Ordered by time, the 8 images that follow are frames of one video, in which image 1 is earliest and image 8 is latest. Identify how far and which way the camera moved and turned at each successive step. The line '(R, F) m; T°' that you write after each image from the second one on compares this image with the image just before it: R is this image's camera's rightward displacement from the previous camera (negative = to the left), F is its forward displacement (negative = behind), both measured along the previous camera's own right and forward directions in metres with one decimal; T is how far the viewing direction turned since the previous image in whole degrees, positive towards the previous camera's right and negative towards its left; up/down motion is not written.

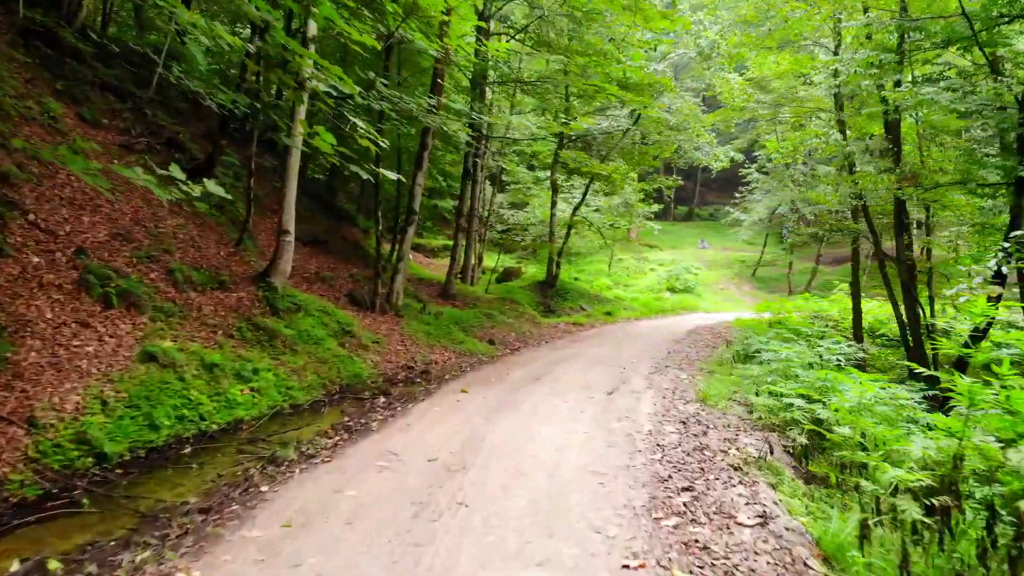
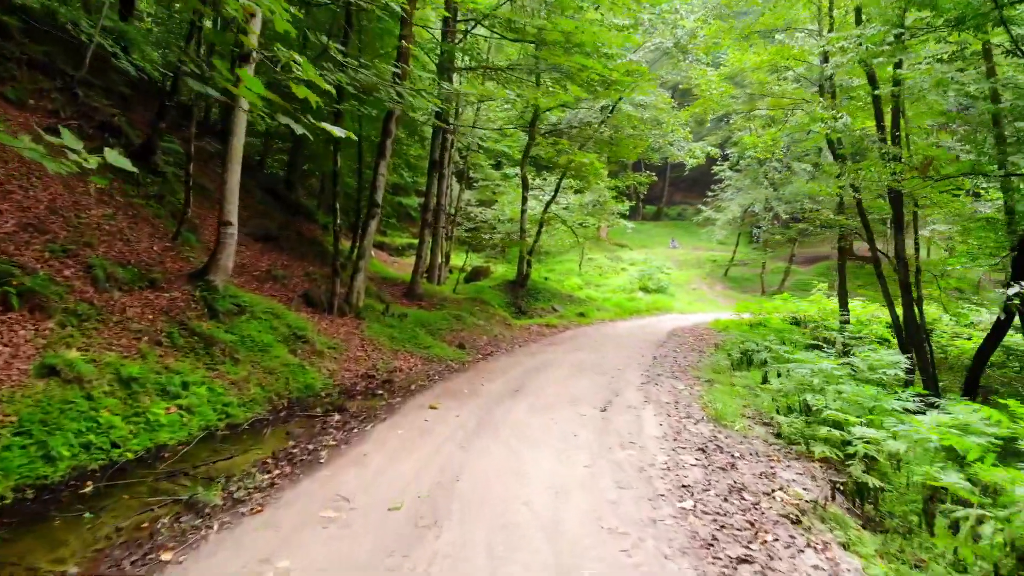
(-0.1, +1.0) m; +3°
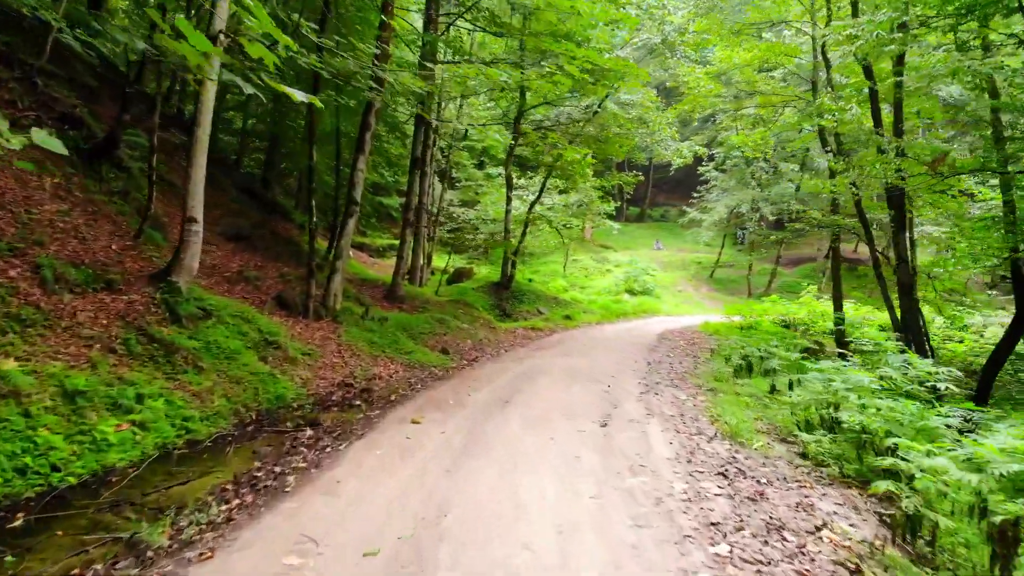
(-0.1, +0.6) m; +1°
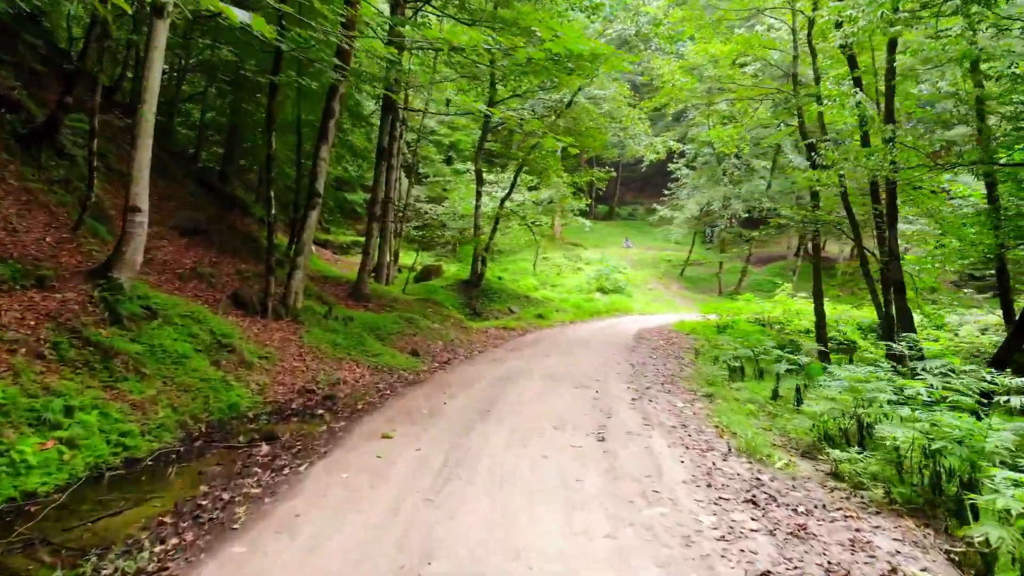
(-0.1, +0.6) m; +3°
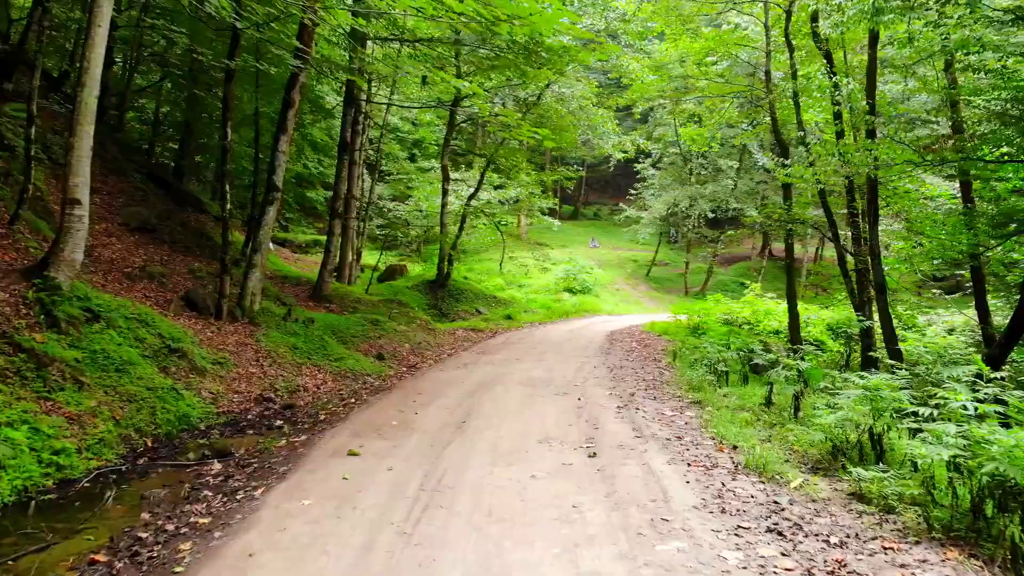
(-0.1, +0.4) m; +3°
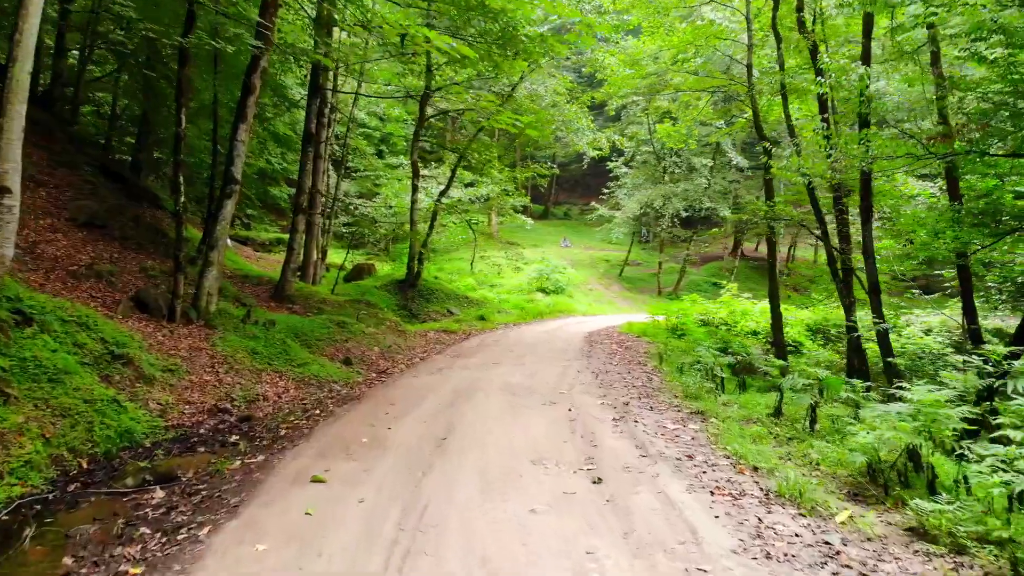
(-0.1, +0.6) m; +2°
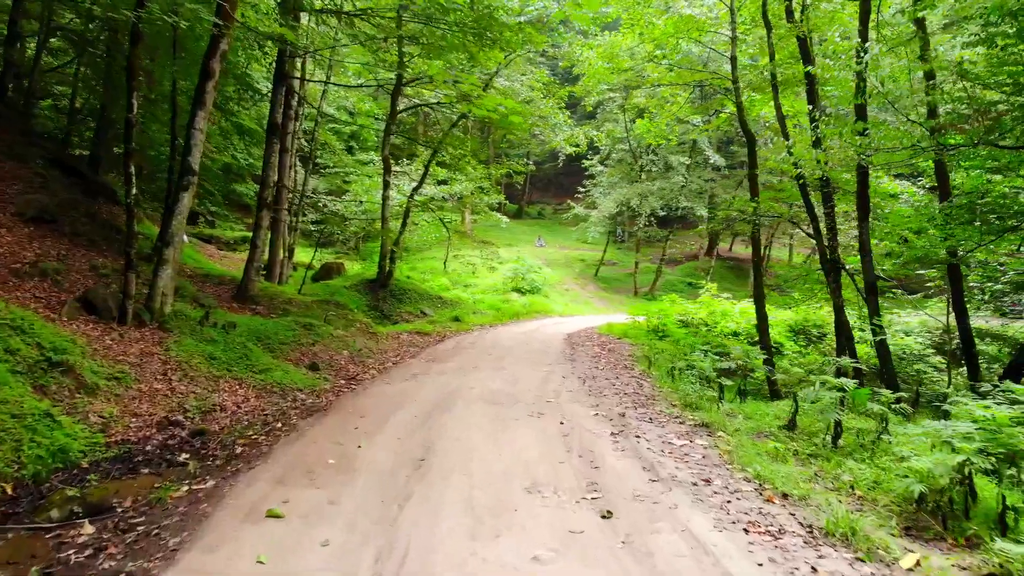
(-0.1, +0.6) m; +2°
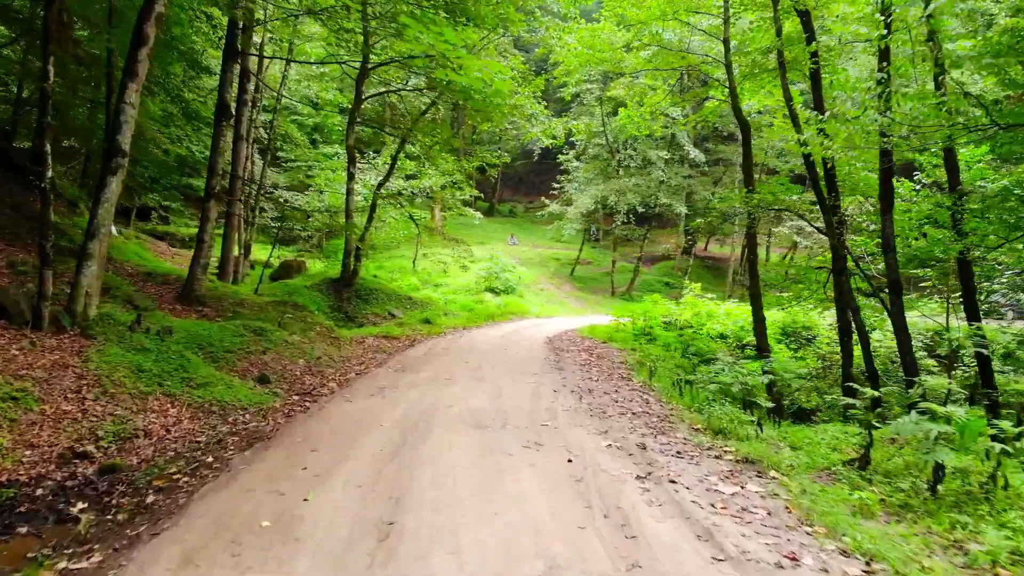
(-0.1, +1.1) m; +2°
